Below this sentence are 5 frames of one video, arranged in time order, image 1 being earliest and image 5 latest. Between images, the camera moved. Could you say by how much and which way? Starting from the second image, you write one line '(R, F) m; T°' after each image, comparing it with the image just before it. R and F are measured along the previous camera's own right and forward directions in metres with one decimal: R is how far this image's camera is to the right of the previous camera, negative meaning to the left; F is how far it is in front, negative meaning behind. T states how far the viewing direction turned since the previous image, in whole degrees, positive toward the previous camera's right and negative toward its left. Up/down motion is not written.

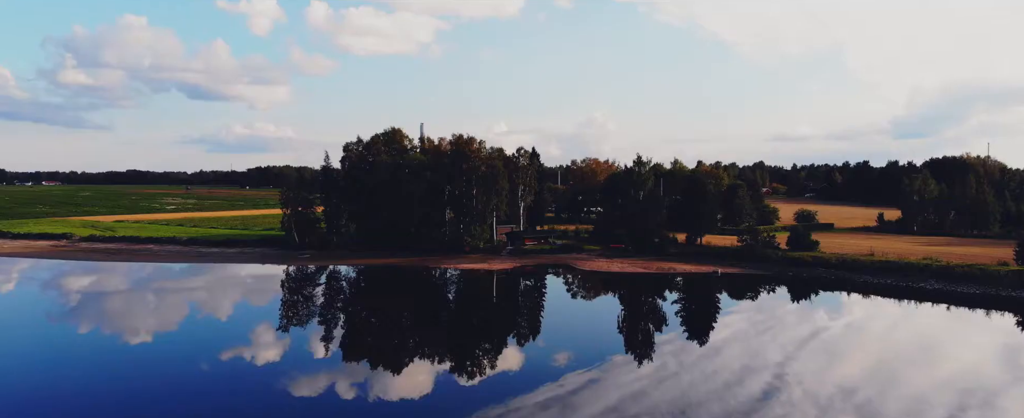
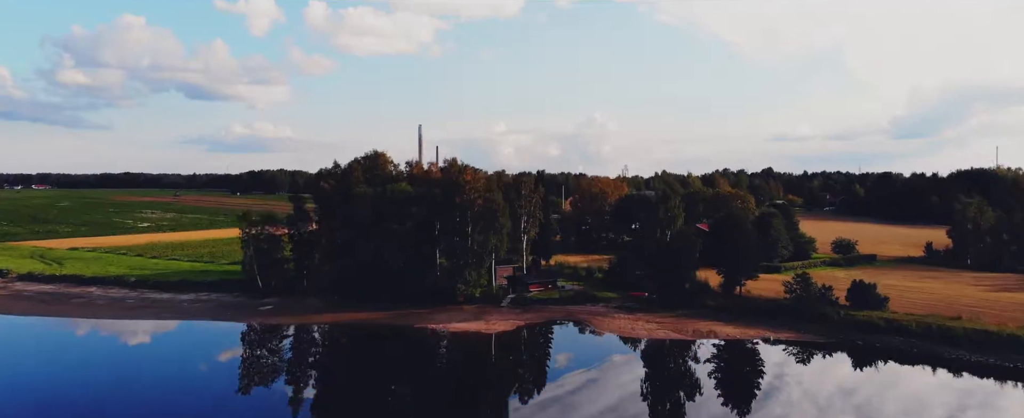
(-0.1, +6.2) m; 0°
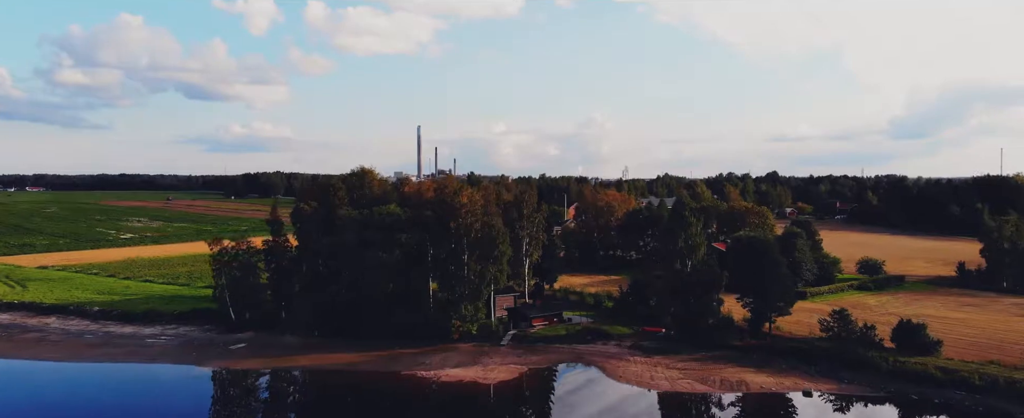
(-0.1, +3.5) m; 0°
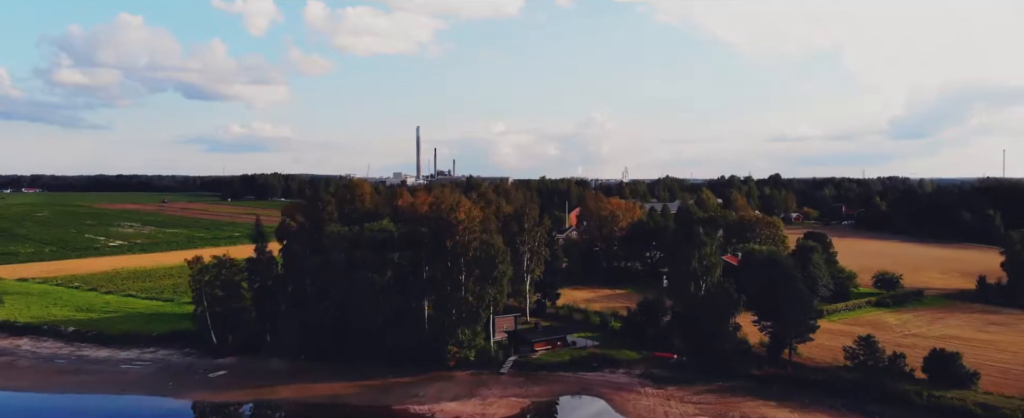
(0.0, +2.0) m; 0°
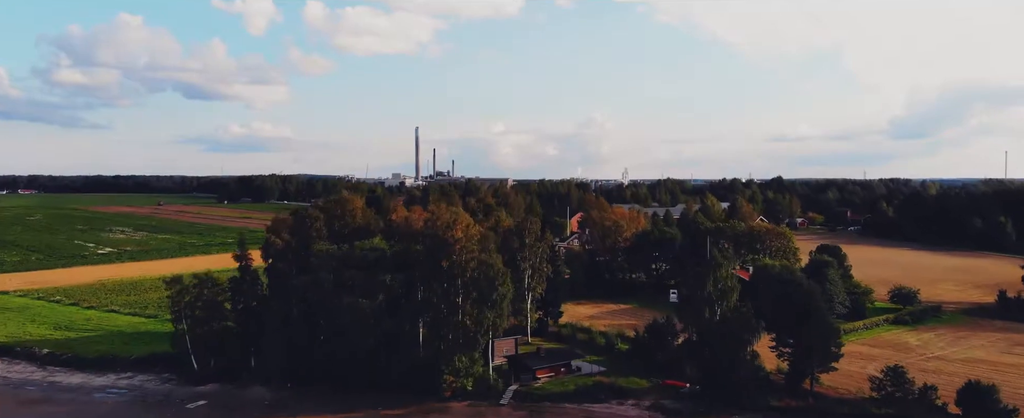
(0.0, +1.9) m; 0°
